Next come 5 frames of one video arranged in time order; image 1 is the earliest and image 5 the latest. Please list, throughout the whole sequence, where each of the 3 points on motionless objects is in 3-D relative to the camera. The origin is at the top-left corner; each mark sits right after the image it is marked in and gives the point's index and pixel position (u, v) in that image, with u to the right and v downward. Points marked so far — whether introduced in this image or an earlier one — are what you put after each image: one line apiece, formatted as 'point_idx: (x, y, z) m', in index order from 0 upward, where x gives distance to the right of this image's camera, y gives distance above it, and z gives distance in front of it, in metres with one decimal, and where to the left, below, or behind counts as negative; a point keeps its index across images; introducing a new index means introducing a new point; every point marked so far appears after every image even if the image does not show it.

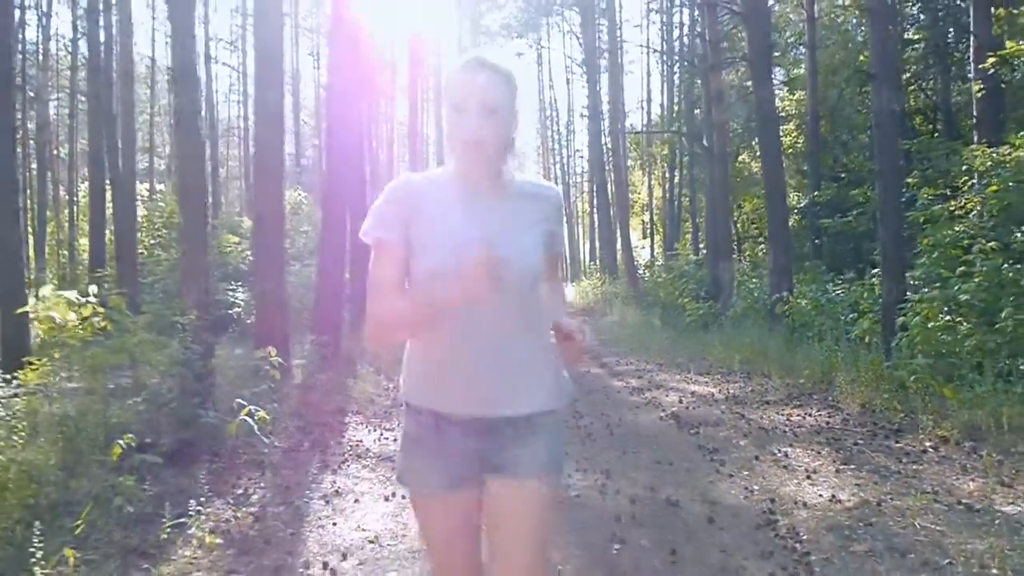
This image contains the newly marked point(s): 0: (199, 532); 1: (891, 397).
0: (-2.0, -1.5, +5.5) m
1: (+4.2, -1.2, +9.3) m
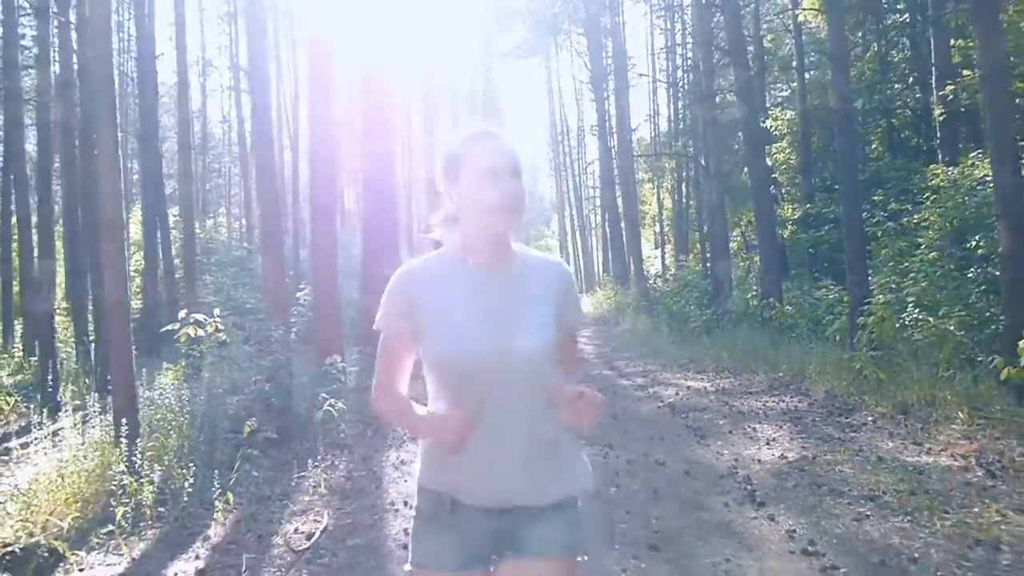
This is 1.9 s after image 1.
0: (-1.7, -1.7, +7.5) m
1: (+4.5, -1.2, +11.3) m
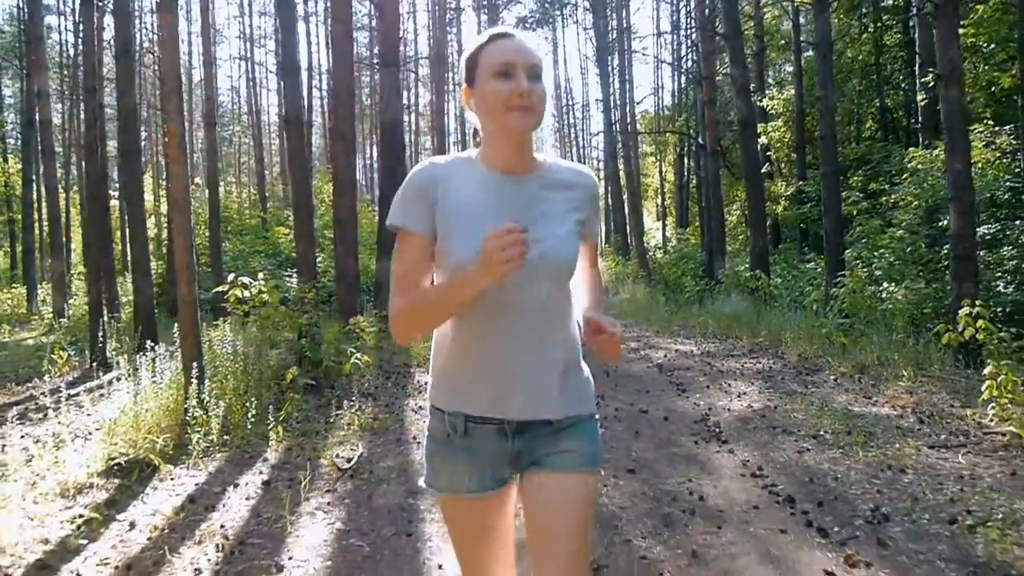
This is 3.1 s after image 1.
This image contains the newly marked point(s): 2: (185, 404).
0: (-1.7, -1.4, +8.9) m
1: (+4.5, -0.8, +12.6) m
2: (-3.0, -1.1, +7.8) m
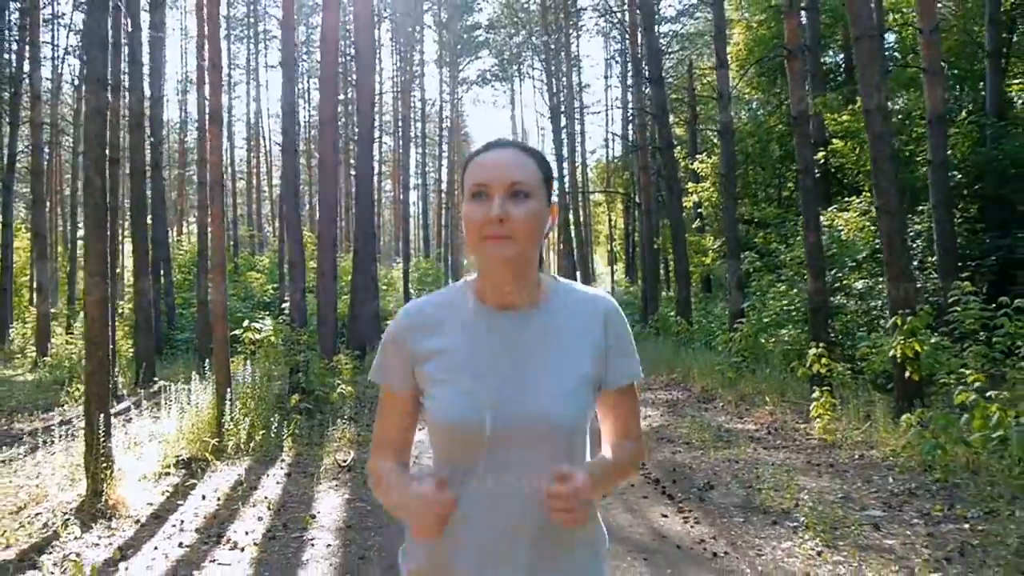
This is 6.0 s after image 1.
0: (-2.3, -2.0, +11.5) m
1: (+3.7, -1.7, +15.5) m
2: (-3.6, -1.6, +10.4) m
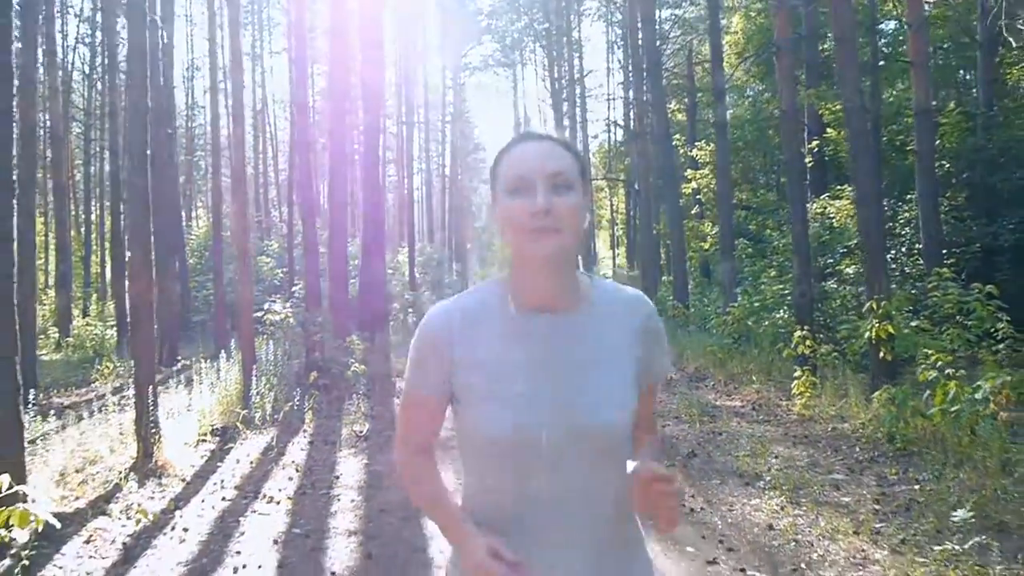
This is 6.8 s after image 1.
0: (-2.3, -1.8, +12.4) m
1: (+3.8, -1.4, +16.4) m
2: (-3.5, -1.4, +11.3) m
